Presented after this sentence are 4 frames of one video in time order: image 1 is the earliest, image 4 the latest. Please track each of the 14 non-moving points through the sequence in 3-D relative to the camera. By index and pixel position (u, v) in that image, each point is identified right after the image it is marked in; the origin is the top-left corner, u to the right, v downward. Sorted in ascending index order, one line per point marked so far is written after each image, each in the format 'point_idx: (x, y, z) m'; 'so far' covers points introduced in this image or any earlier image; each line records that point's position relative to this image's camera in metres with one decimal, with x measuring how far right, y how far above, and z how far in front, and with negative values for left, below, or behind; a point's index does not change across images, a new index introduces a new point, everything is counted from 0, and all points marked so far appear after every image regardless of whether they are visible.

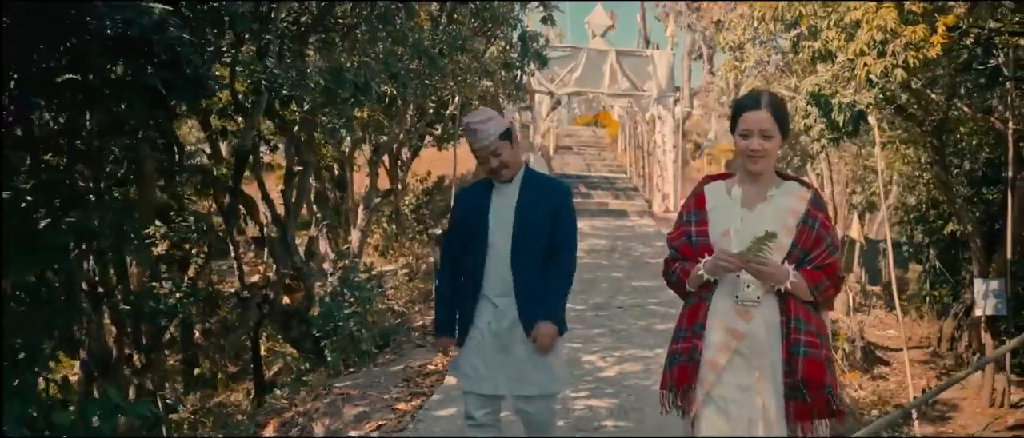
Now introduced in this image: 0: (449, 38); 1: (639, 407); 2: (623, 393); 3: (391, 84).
0: (-0.5, +1.5, +8.2) m
1: (+0.6, -0.9, +5.1) m
2: (+0.6, -0.9, +5.5) m
3: (-0.8, +0.9, +7.0) m
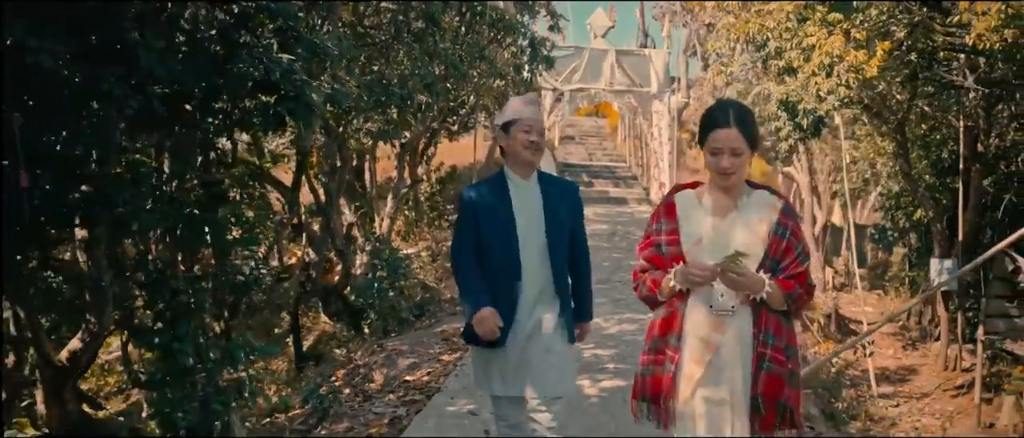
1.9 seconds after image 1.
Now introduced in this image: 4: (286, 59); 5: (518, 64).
0: (-0.4, +1.6, +9.3) m
1: (+0.8, -0.8, +6.3) m
2: (+0.7, -0.8, +6.7) m
3: (-0.7, +1.0, +8.1) m
4: (-1.0, +0.7, +4.4) m
5: (+0.1, +1.7, +11.3) m
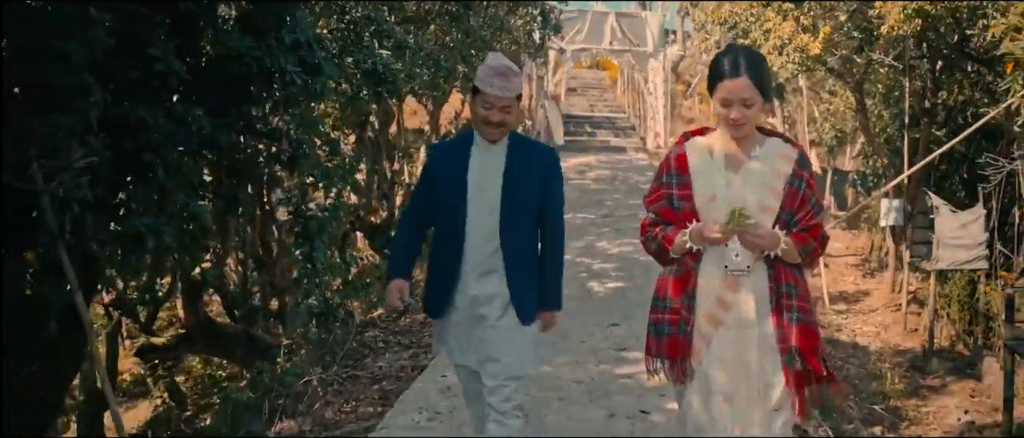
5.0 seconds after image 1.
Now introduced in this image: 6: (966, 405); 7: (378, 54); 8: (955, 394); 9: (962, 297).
0: (-0.2, +2.2, +11.0) m
1: (+1.0, -0.4, +8.1) m
2: (+0.9, -0.4, +8.4) m
3: (-0.5, +1.5, +9.8) m
4: (-0.8, +1.0, +6.1) m
5: (+0.2, +2.4, +12.9) m
6: (+2.9, -1.2, +6.4) m
7: (-0.8, +1.0, +5.9) m
8: (+2.9, -1.1, +6.7) m
9: (+3.5, -0.6, +7.9) m
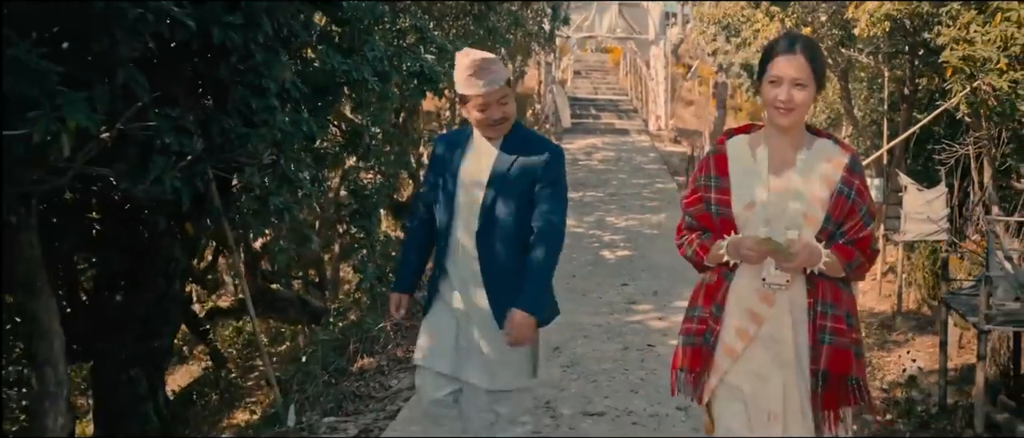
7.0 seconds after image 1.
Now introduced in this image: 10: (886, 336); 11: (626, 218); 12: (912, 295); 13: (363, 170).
0: (0.0, +2.4, +12.0) m
1: (+1.1, -0.2, +9.2) m
2: (+1.1, -0.2, +9.5) m
3: (-0.4, +1.8, +10.8) m
4: (-0.6, +1.1, +7.1) m
5: (+0.4, +2.7, +14.0) m
6: (+3.0, -1.0, +7.5) m
7: (-0.6, +1.1, +7.0) m
8: (+3.1, -1.0, +7.8) m
9: (+3.6, -0.4, +9.0) m
10: (+3.0, -0.9, +8.1) m
11: (+1.1, 0.0, +10.4) m
12: (+3.6, -0.7, +9.2) m
13: (-1.0, +0.3, +7.1) m
